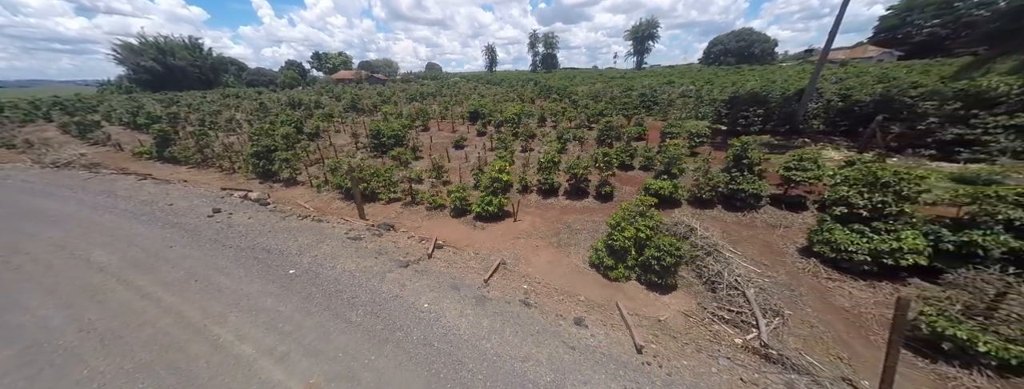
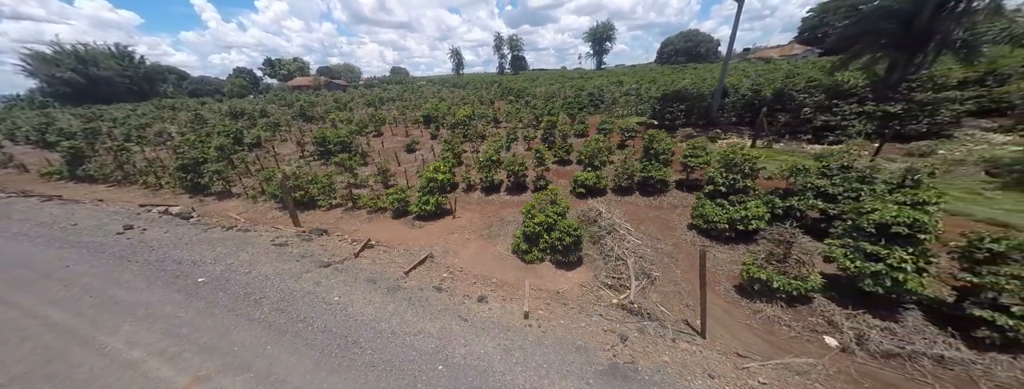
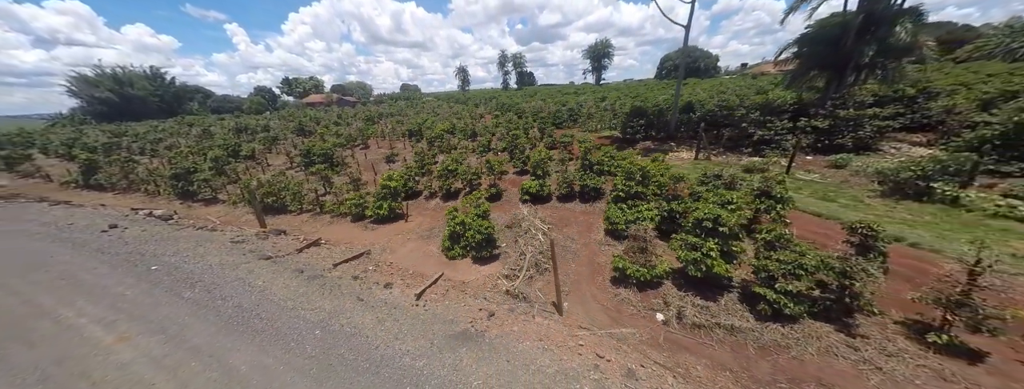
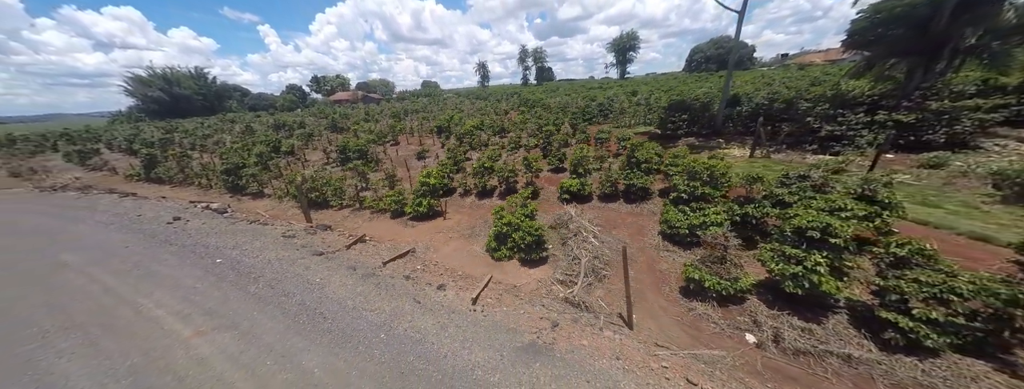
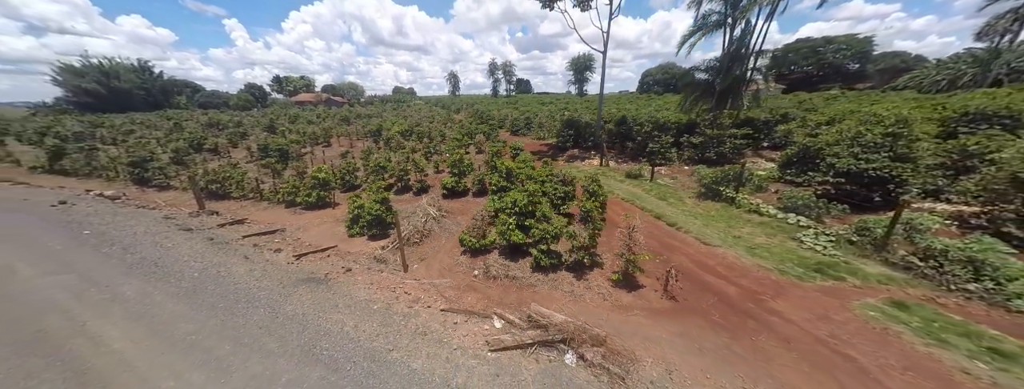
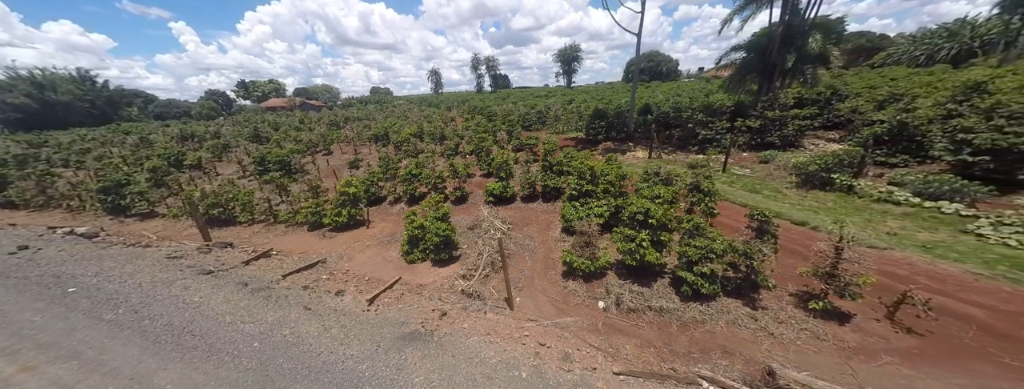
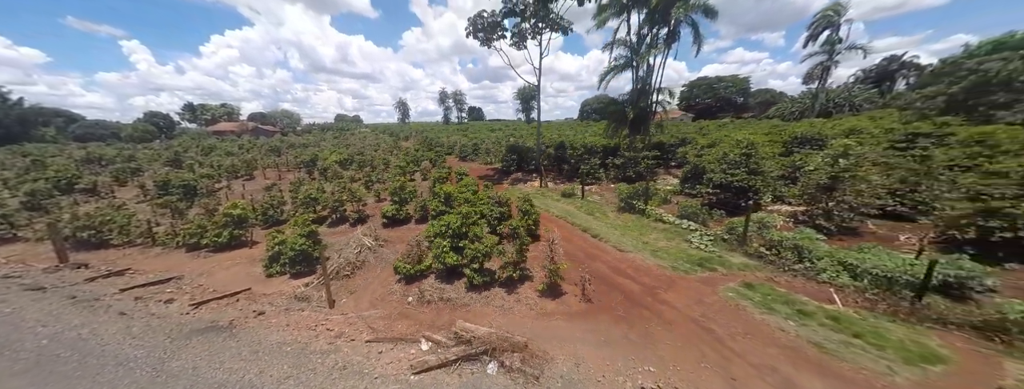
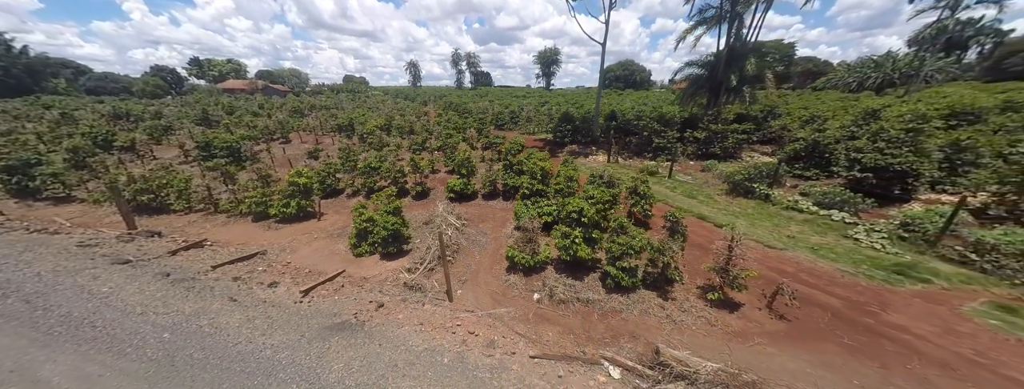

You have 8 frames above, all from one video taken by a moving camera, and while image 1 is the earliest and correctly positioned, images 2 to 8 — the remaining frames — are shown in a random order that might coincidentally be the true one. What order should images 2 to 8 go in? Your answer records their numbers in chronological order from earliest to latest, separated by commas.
2, 4, 3, 6, 8, 5, 7
